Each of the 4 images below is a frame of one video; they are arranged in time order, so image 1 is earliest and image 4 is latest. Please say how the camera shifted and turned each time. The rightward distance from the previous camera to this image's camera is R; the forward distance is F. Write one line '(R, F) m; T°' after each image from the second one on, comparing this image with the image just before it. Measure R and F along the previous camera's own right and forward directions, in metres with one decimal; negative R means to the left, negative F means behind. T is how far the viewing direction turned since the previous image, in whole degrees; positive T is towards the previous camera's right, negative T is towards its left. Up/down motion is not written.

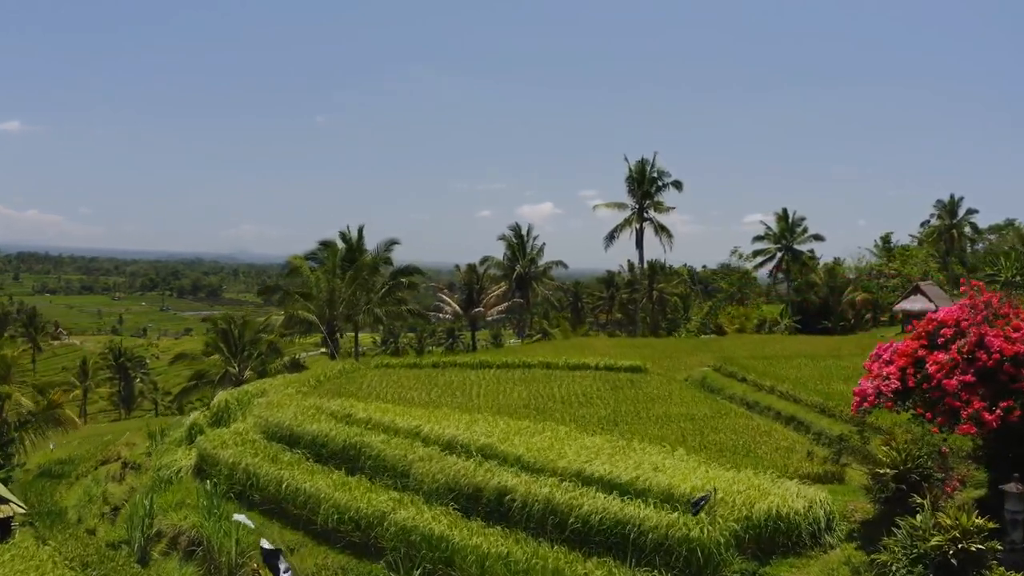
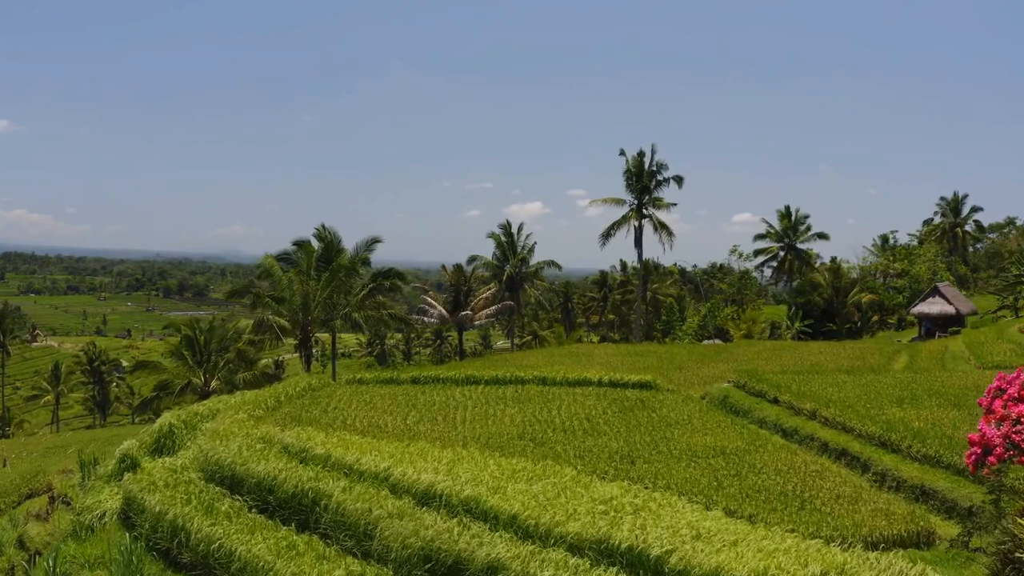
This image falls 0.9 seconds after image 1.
(-0.1, +2.2) m; +1°
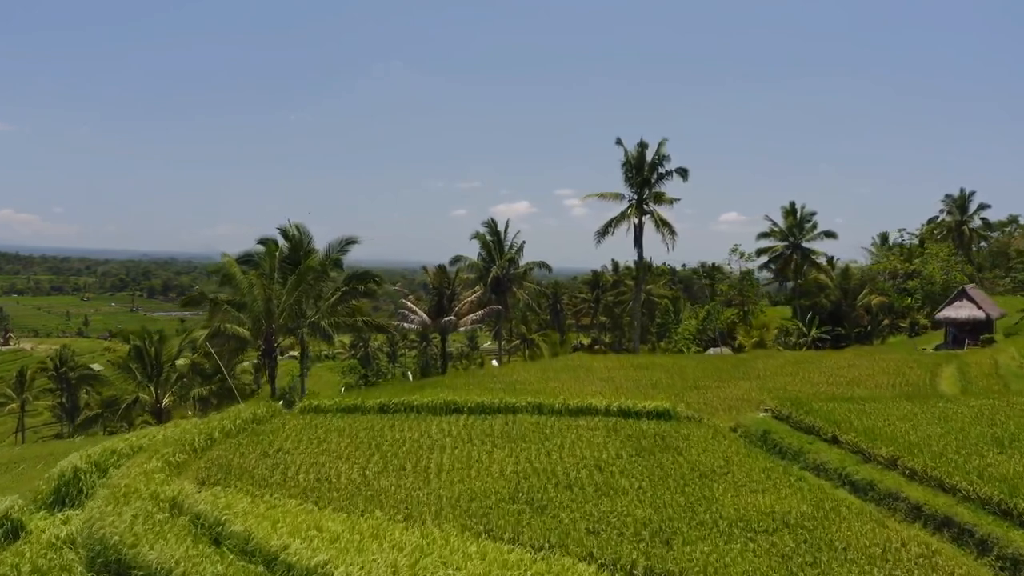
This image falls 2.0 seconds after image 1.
(0.0, +2.7) m; +1°
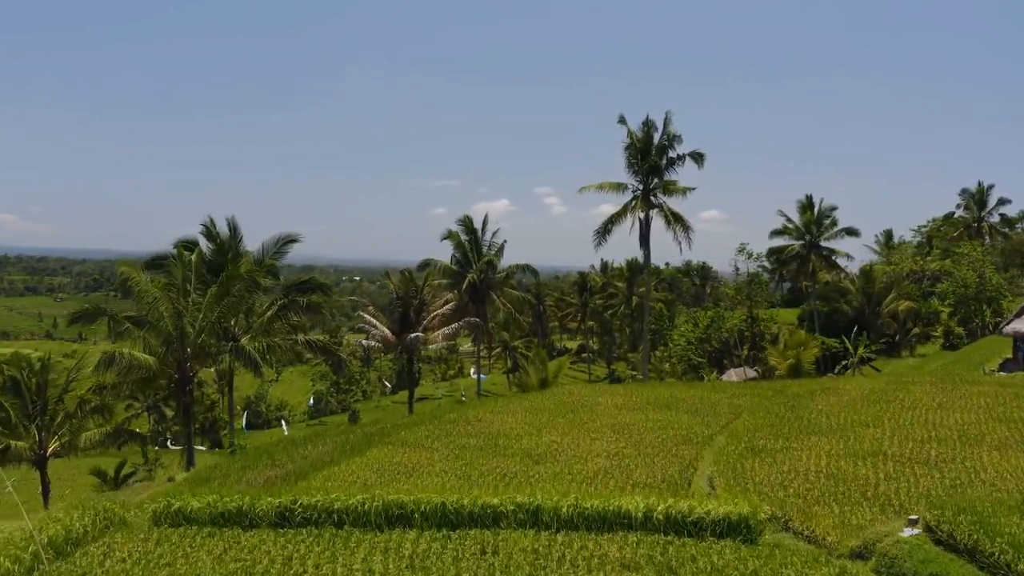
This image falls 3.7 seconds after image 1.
(0.0, +4.8) m; +2°
